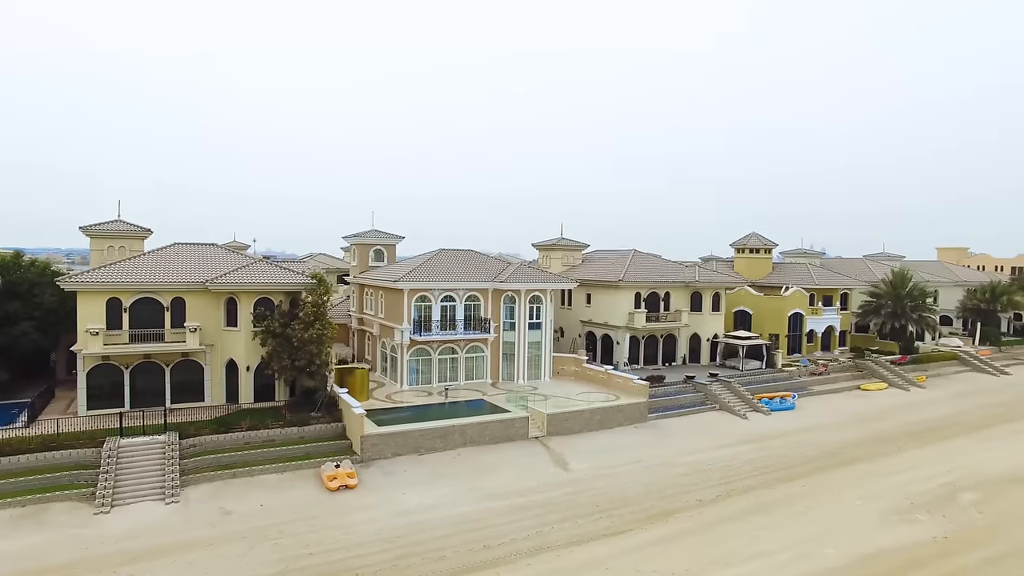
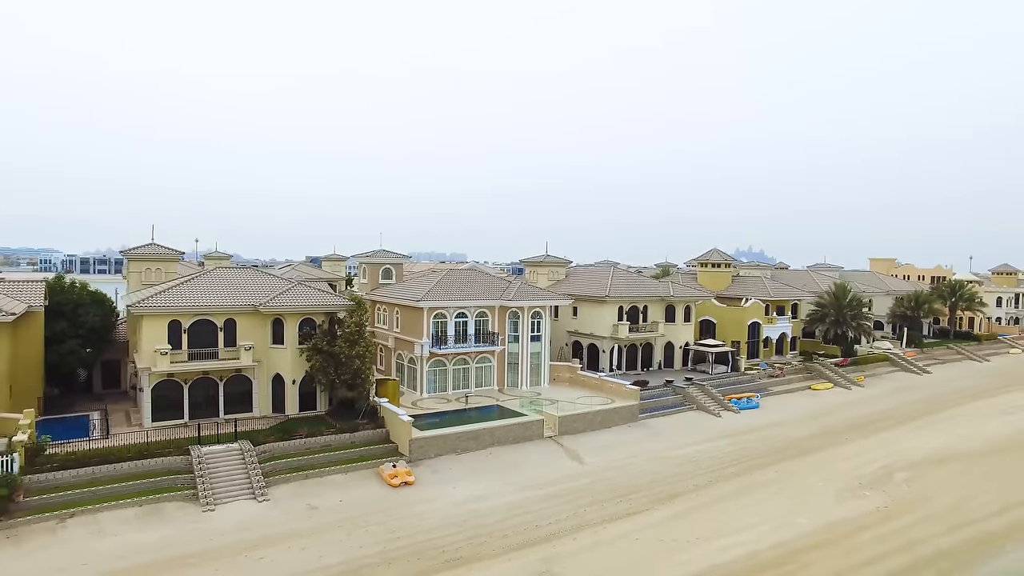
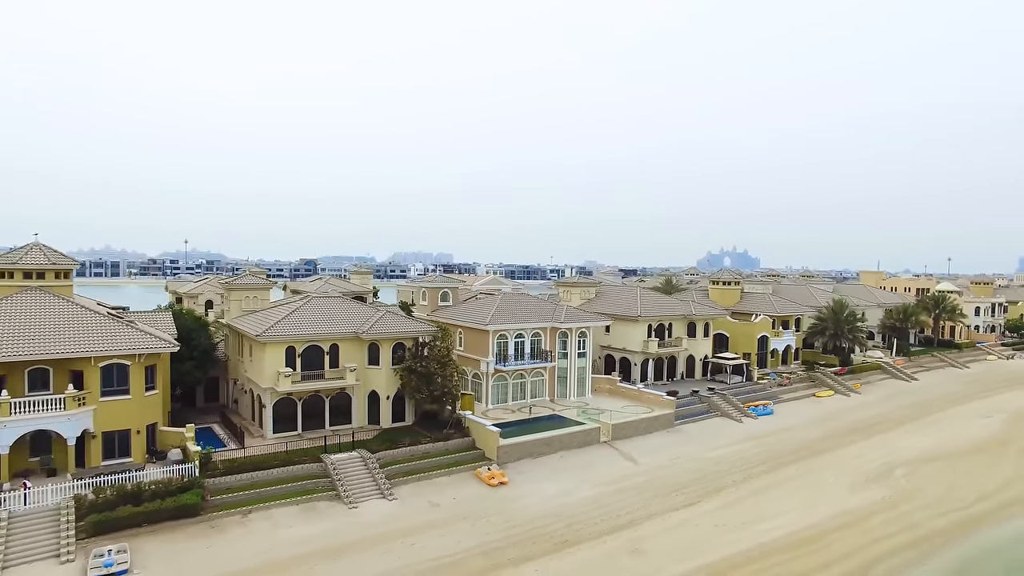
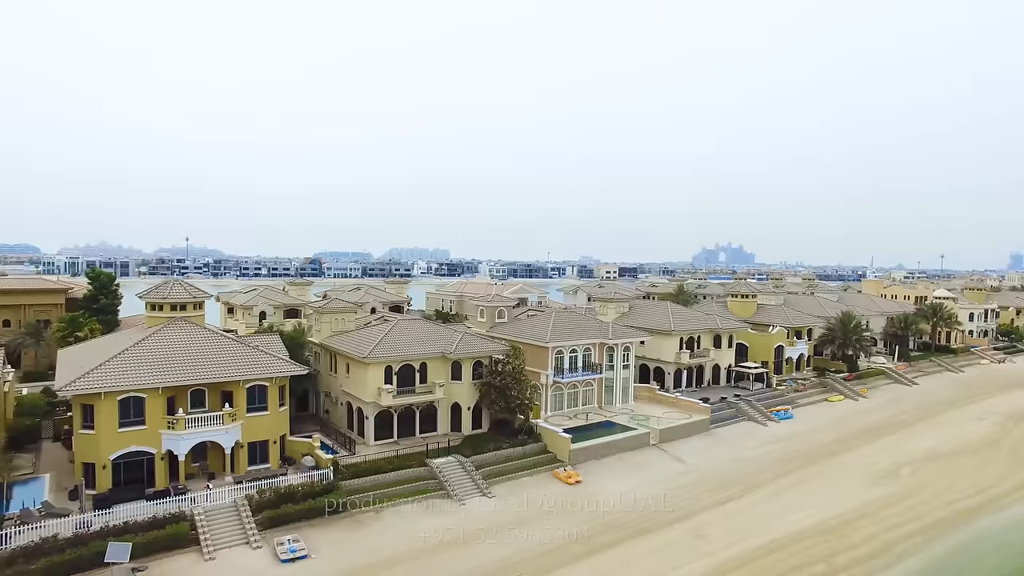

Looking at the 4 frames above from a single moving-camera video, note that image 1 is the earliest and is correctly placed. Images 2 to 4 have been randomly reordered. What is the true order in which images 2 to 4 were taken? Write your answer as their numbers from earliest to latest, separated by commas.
2, 3, 4
